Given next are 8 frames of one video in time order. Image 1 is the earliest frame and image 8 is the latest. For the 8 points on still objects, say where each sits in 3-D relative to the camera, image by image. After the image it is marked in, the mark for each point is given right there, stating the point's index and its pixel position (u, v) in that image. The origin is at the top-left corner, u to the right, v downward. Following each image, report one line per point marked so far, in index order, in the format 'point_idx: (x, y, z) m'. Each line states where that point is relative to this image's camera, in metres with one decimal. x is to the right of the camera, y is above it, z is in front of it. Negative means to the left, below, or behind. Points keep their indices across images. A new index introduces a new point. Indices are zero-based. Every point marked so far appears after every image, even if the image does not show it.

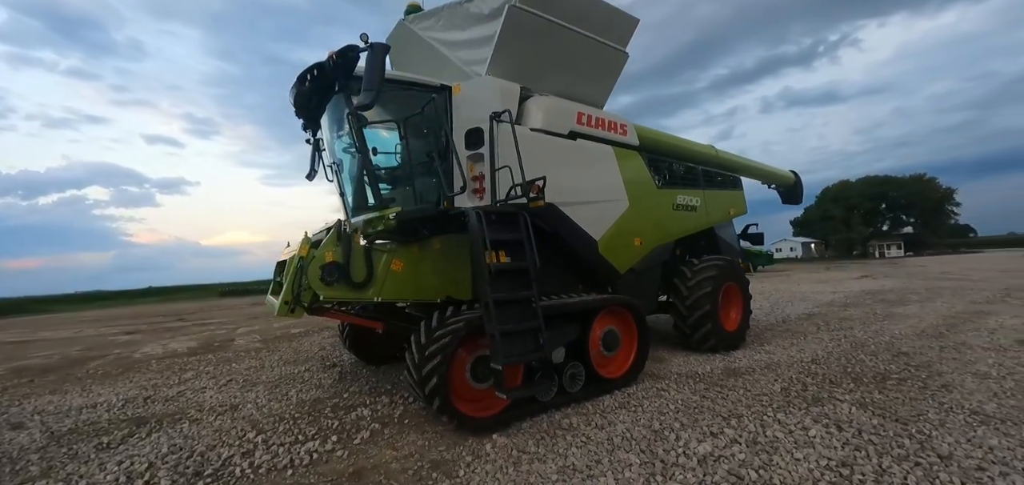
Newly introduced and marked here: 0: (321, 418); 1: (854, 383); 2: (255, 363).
0: (-1.6, -1.5, +3.5) m
1: (+3.4, -1.4, +4.0) m
2: (-3.6, -1.7, +5.8) m
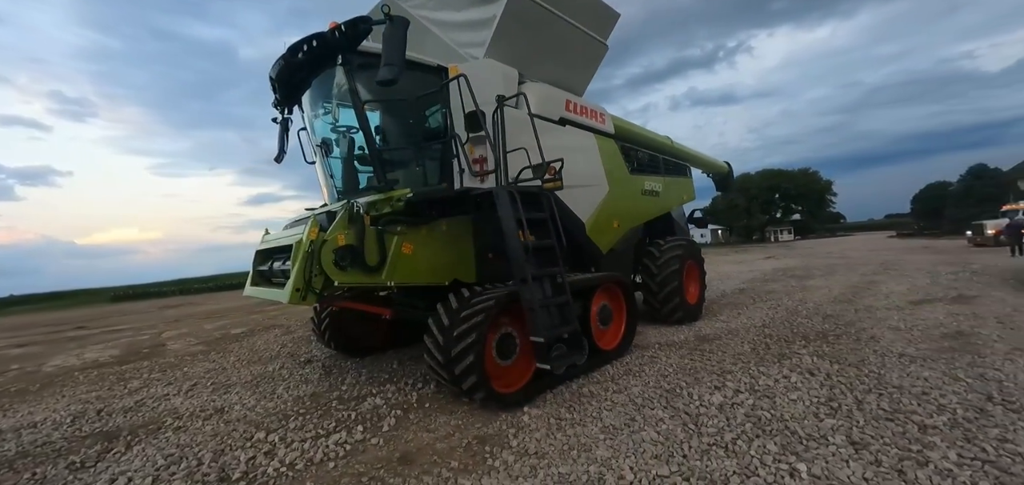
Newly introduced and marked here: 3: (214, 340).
0: (-1.4, -1.4, +3.3) m
1: (+3.4, -1.1, +4.7) m
2: (-3.8, -1.6, +5.3) m
3: (-5.3, -1.7, +7.4) m
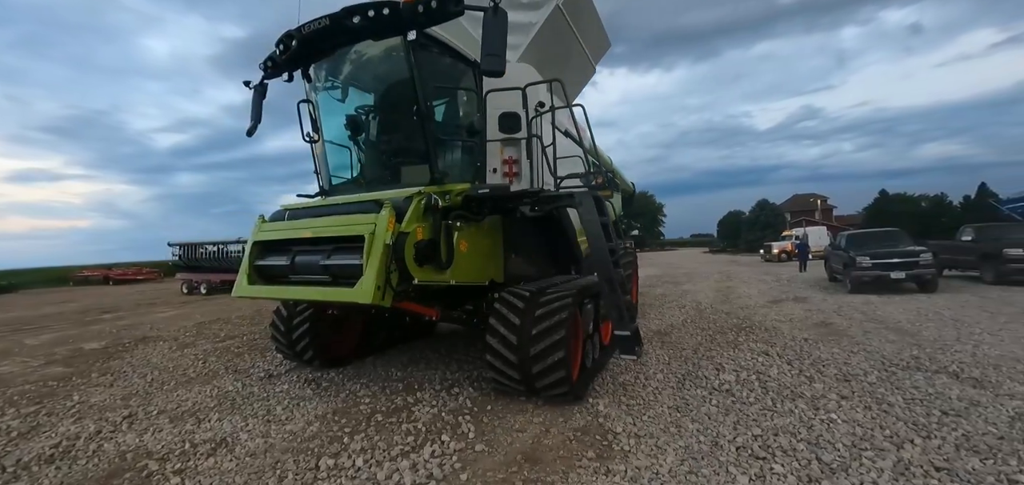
0: (-0.9, -1.3, +3.0) m
1: (+3.2, -1.3, +5.9) m
2: (-3.8, -1.5, +4.0) m
3: (-5.9, -1.5, +5.5) m
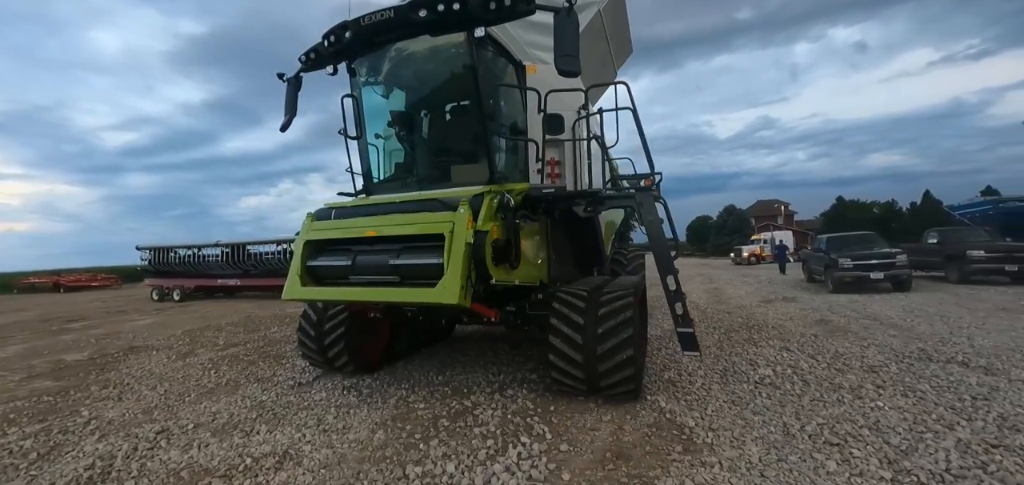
0: (-0.4, -1.3, +2.9) m
1: (+3.4, -1.3, +6.2) m
2: (-3.4, -1.5, +3.7) m
3: (-5.6, -1.6, +5.0) m
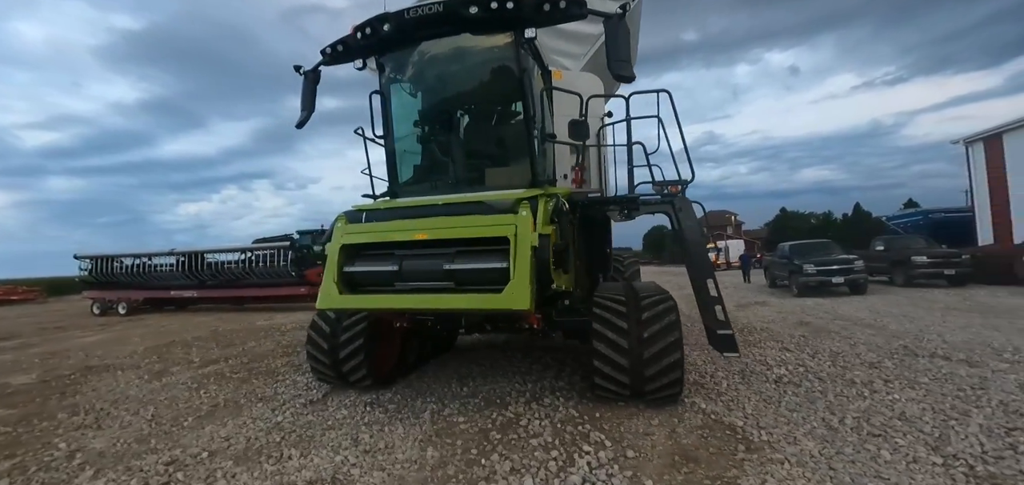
0: (0.0, -1.3, +2.8) m
1: (+3.4, -1.4, +6.4) m
2: (-3.1, -1.5, +3.2) m
3: (-5.4, -1.6, +4.3) m
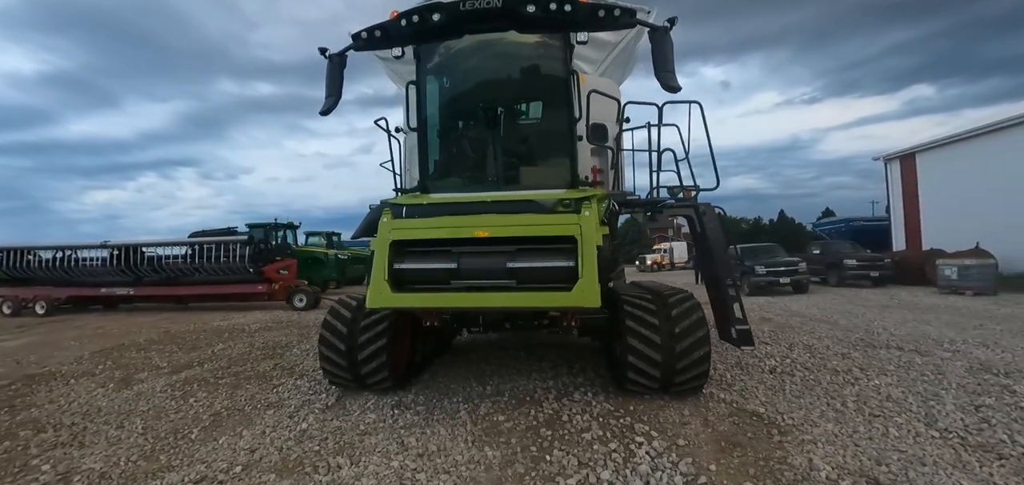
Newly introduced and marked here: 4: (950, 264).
0: (+0.4, -1.3, +2.8) m
1: (+3.3, -1.4, +6.9) m
2: (-2.7, -1.5, +2.9) m
3: (-5.2, -1.5, +3.6) m
4: (+11.6, -0.6, +10.7) m
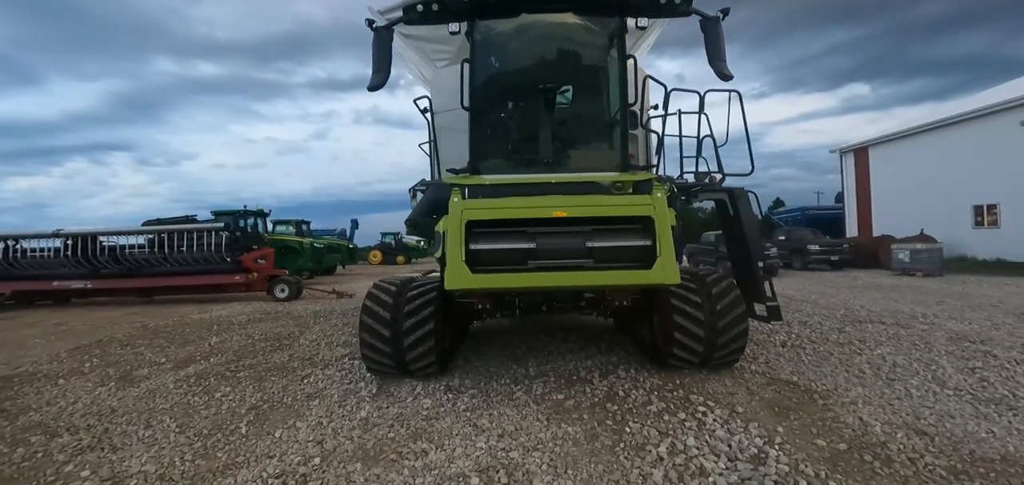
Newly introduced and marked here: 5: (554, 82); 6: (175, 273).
0: (+0.9, -1.2, +3.0) m
1: (+3.4, -1.2, +7.3) m
2: (-2.2, -1.4, +2.7) m
3: (-4.8, -1.4, +3.2) m
4: (+11.3, -0.2, +11.8) m
5: (+0.3, +1.4, +3.6) m
6: (-7.5, -0.7, +9.1) m
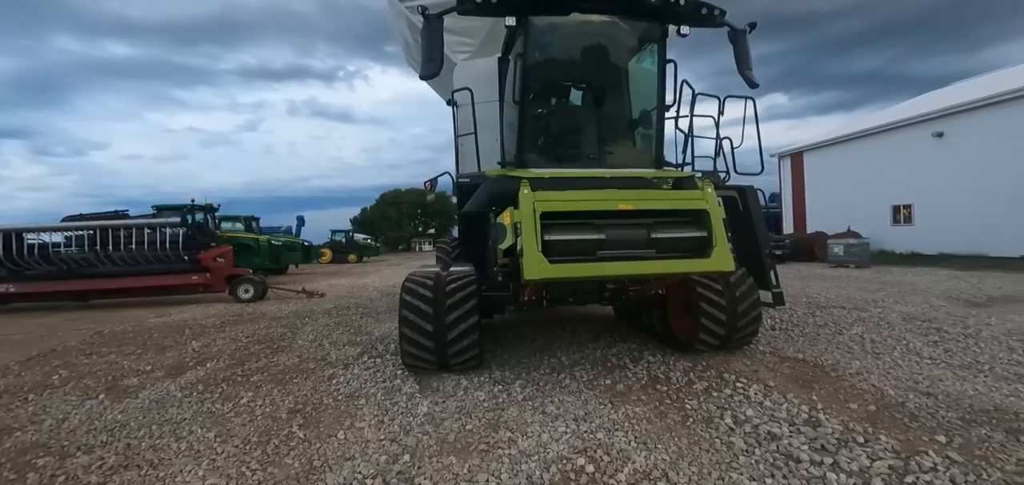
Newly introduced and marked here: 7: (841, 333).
0: (+1.3, -1.1, +3.2) m
1: (+3.2, -1.1, +7.8) m
2: (-1.7, -1.3, +2.5) m
3: (-4.3, -1.4, +2.6) m
4: (+10.4, 0.0, +13.4) m
5: (+0.6, +1.5, +3.7) m
6: (-7.8, -0.6, +8.2) m
7: (+3.8, -1.1, +4.8) m
